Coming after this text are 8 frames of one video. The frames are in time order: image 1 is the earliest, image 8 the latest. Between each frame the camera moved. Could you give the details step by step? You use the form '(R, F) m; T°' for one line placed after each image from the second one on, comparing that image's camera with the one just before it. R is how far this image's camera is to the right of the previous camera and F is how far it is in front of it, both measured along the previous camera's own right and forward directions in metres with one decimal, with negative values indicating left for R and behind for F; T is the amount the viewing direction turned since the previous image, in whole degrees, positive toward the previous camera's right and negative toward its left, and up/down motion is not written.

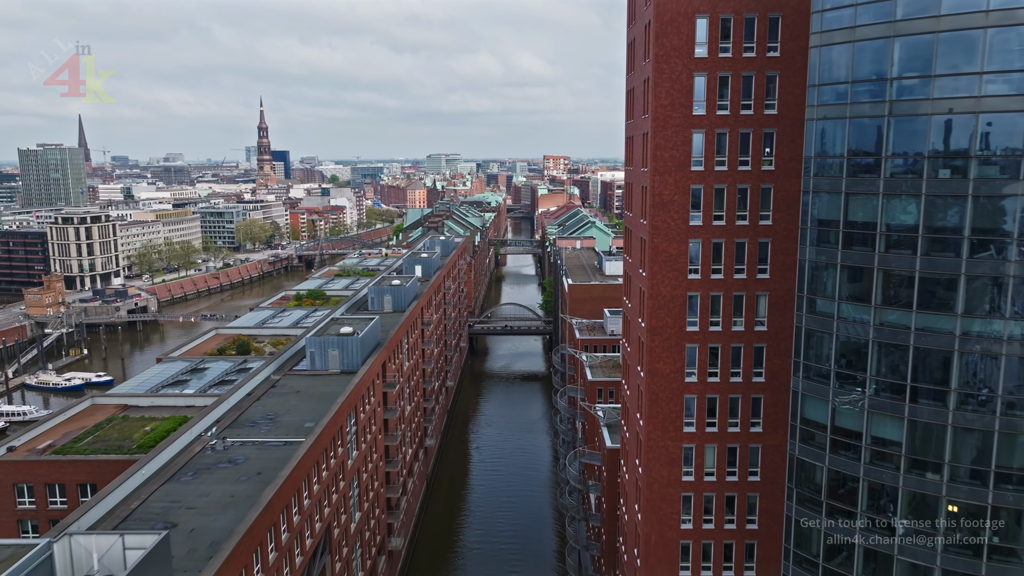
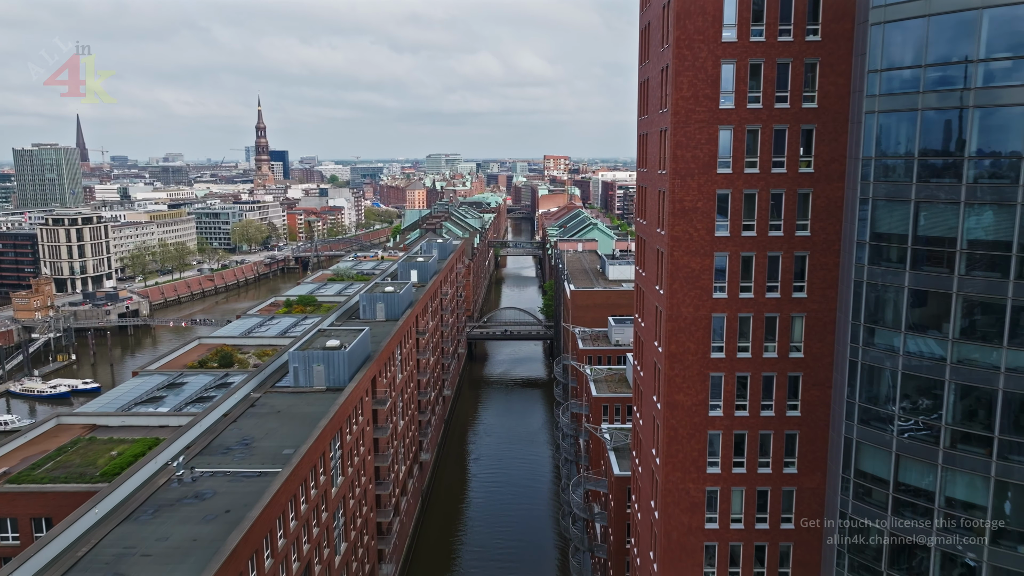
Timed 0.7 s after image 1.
(0.0, +2.9) m; 0°
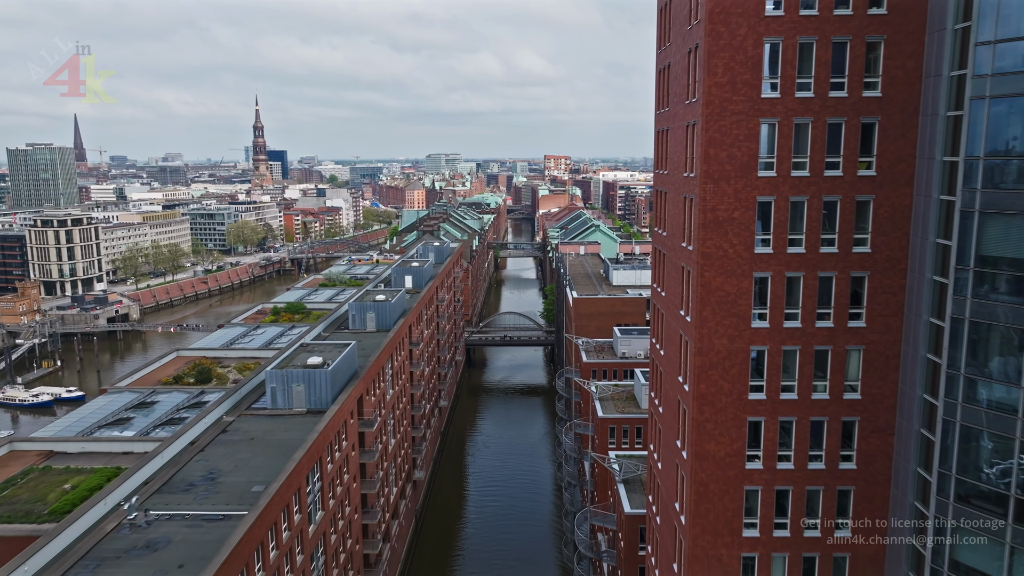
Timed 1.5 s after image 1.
(+0.1, +3.3) m; 0°
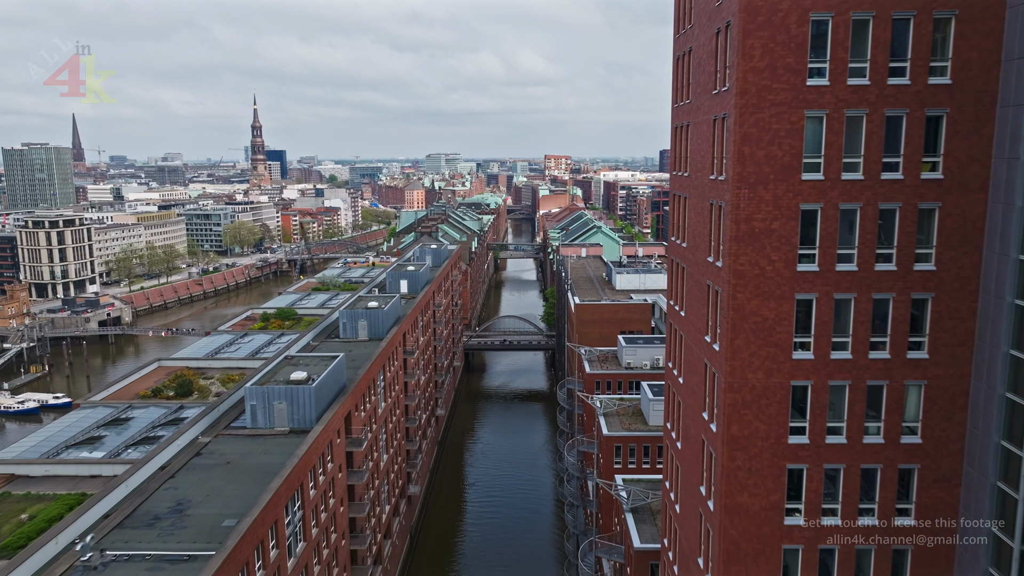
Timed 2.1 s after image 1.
(+0.1, +2.5) m; 0°
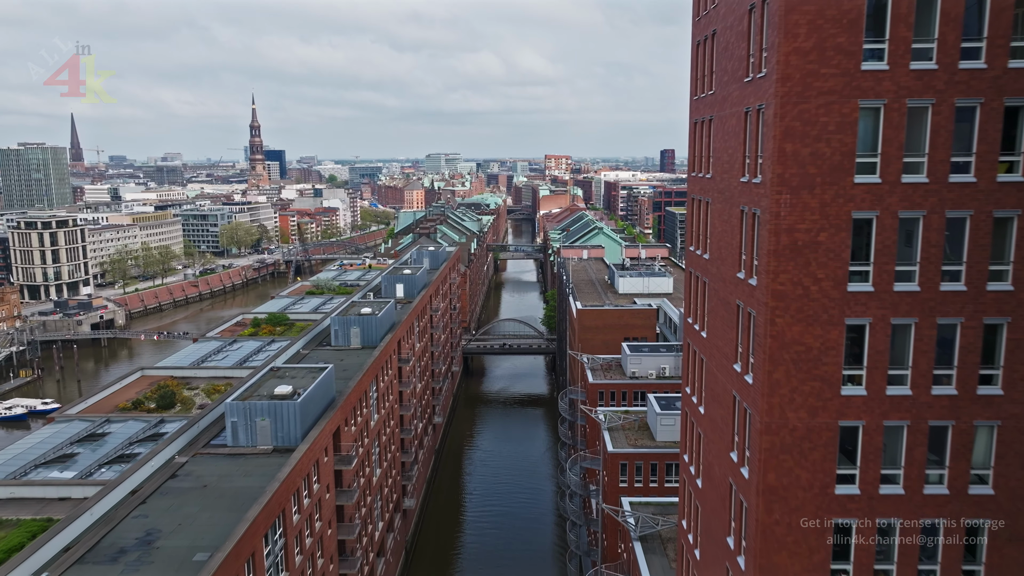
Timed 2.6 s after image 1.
(0.0, +2.1) m; 0°
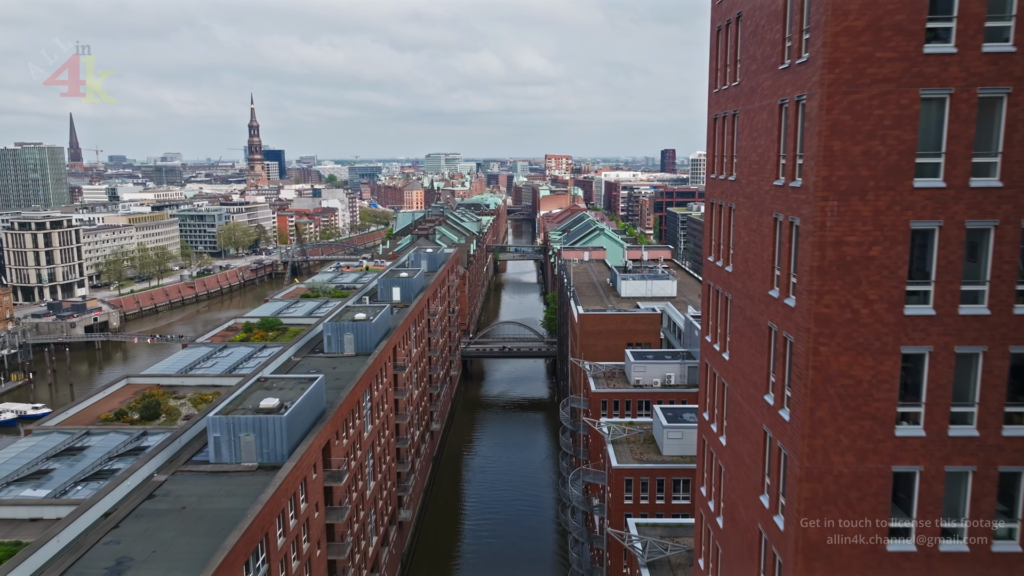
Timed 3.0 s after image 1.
(0.0, +1.7) m; 0°
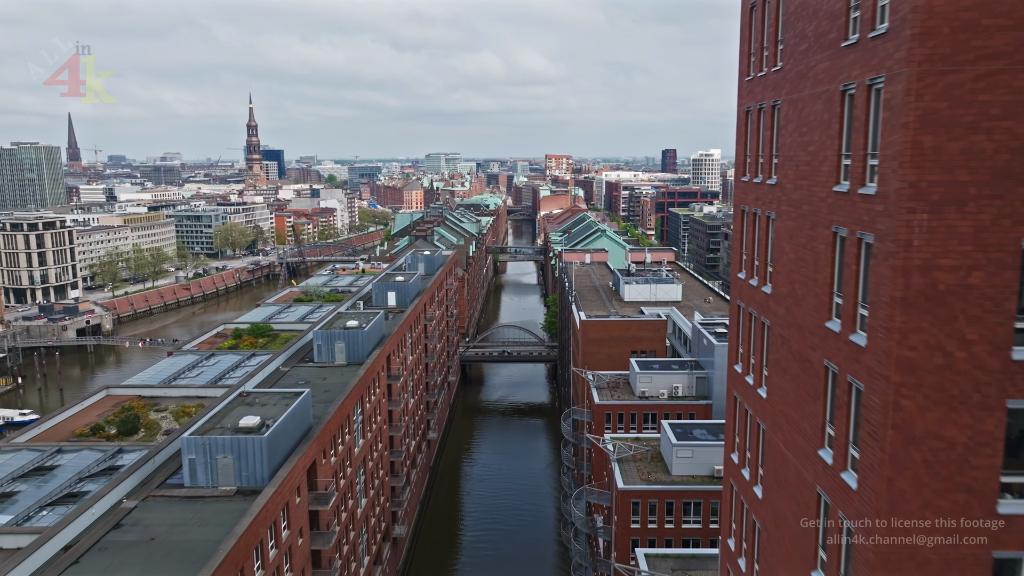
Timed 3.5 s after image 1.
(0.0, +2.1) m; 0°
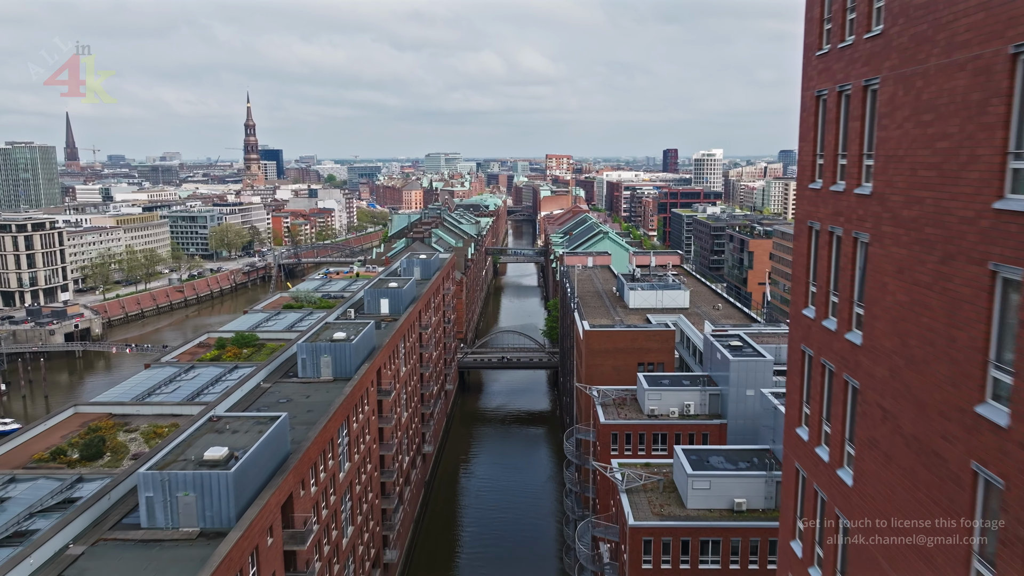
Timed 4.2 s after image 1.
(+0.1, +2.9) m; 0°
